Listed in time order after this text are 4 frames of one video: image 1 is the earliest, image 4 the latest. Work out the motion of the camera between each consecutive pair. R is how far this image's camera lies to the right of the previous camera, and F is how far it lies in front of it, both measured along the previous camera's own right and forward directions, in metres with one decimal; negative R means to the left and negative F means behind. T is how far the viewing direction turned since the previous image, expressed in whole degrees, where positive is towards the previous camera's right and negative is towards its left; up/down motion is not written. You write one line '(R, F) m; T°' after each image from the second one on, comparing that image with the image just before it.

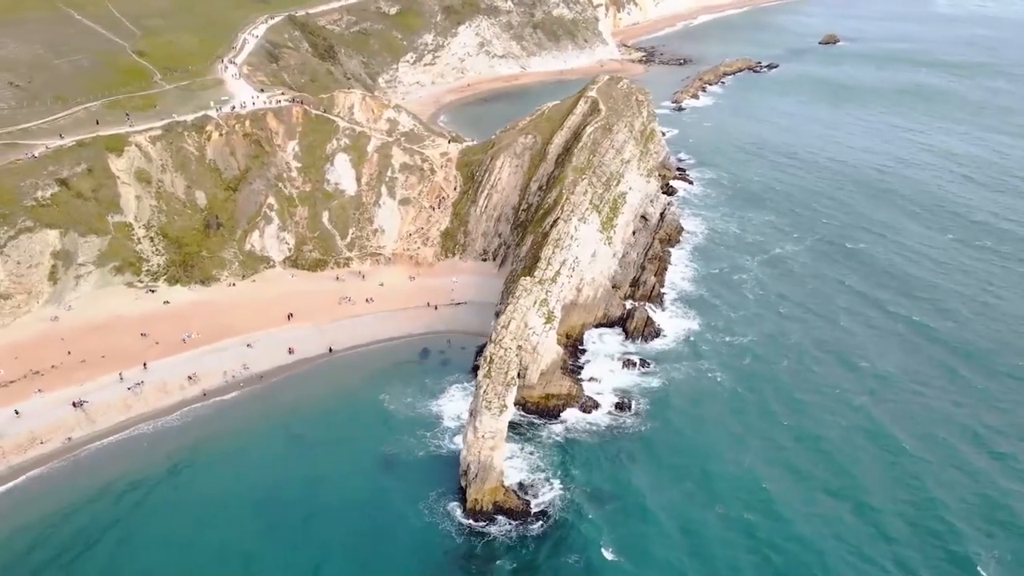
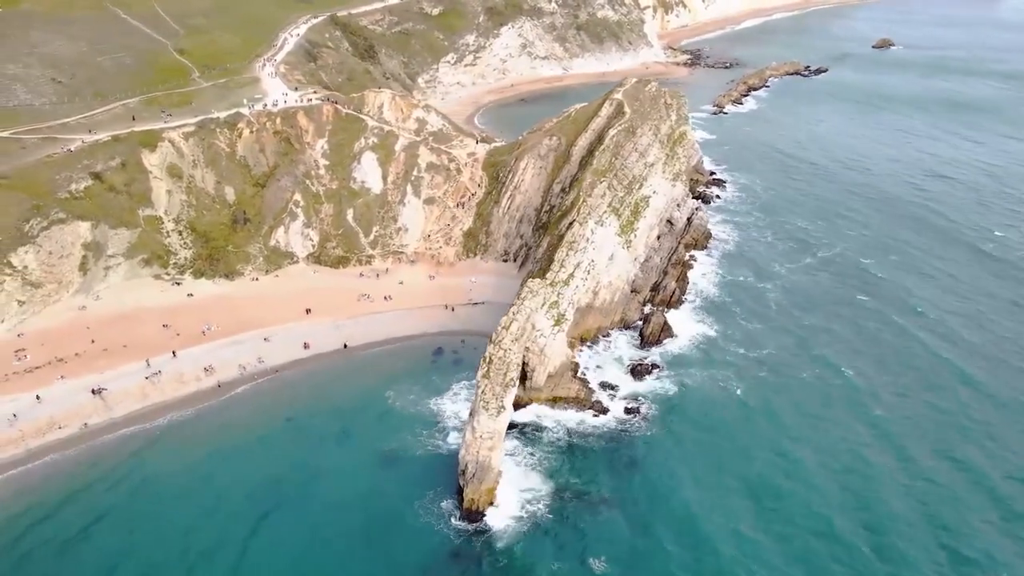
(+1.6, +0.1) m; -3°
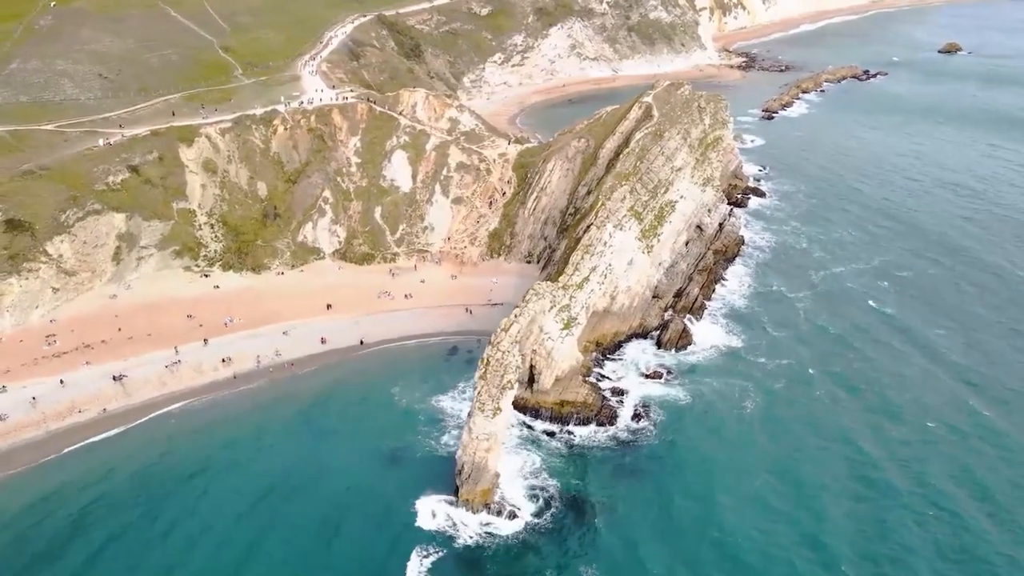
(+1.9, +0.1) m; -3°
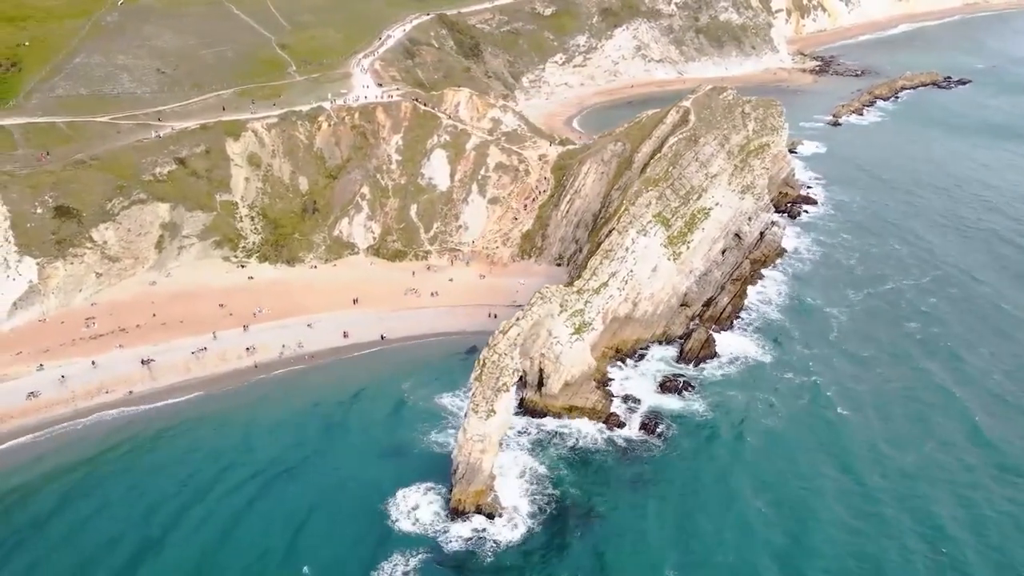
(+2.5, 0.0) m; -4°
